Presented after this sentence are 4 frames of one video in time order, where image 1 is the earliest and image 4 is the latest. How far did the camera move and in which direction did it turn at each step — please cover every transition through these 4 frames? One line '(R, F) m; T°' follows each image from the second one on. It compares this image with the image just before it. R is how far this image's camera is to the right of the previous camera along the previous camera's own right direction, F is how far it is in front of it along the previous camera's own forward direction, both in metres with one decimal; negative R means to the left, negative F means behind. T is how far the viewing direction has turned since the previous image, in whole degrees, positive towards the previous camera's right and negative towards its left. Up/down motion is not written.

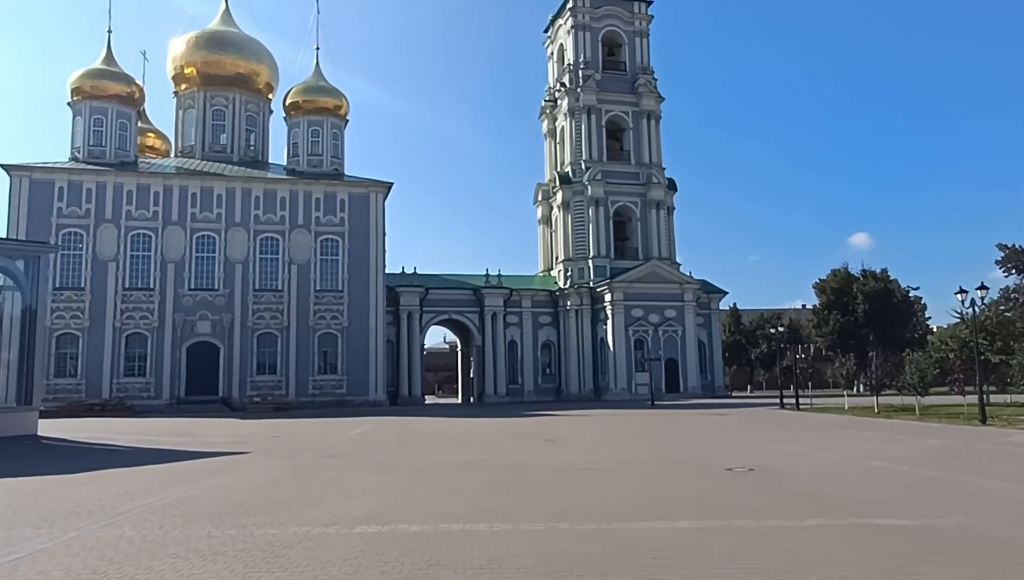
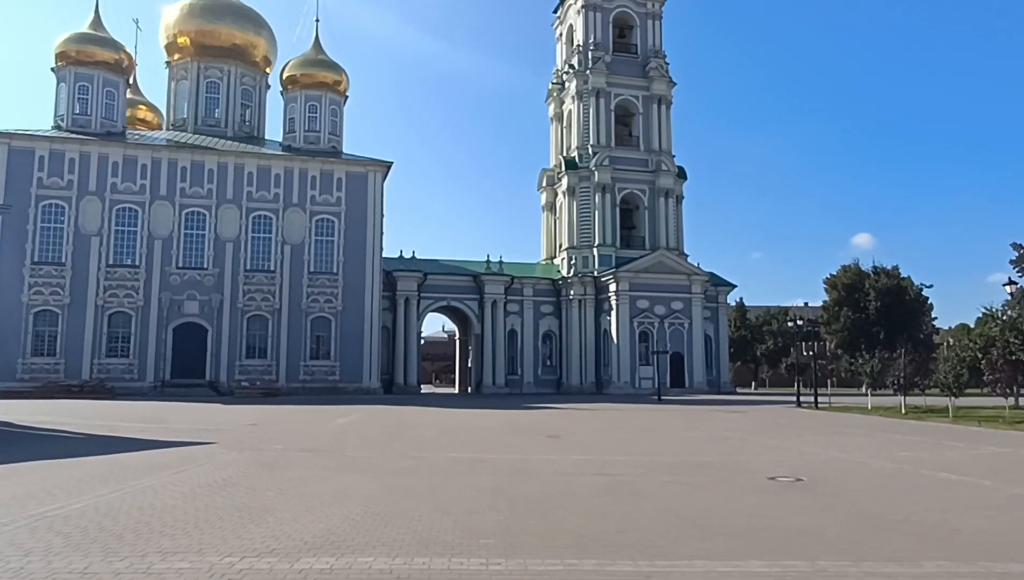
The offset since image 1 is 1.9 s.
(-0.1, +1.8) m; 0°
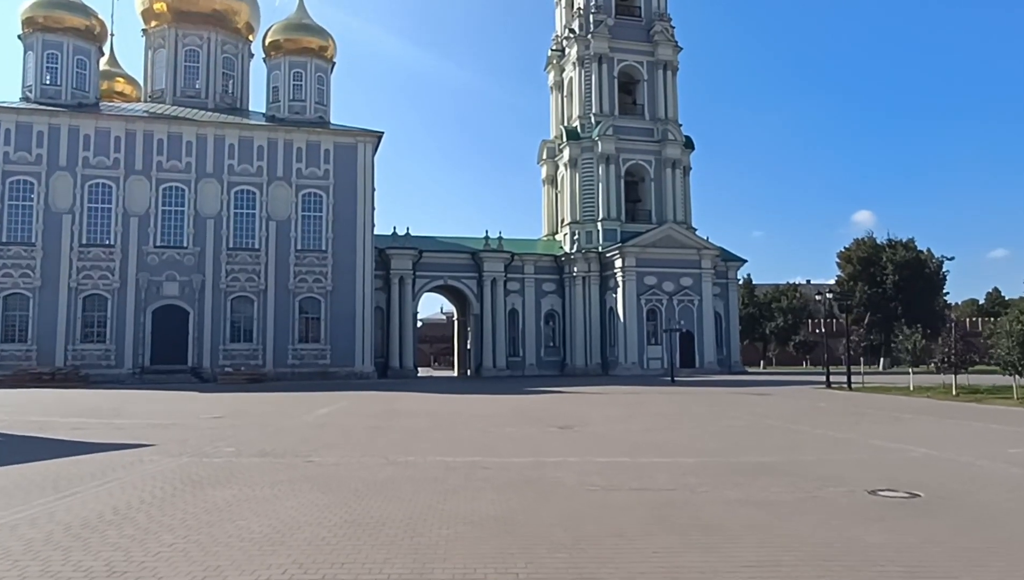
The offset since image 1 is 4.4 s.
(-0.1, +2.4) m; 0°
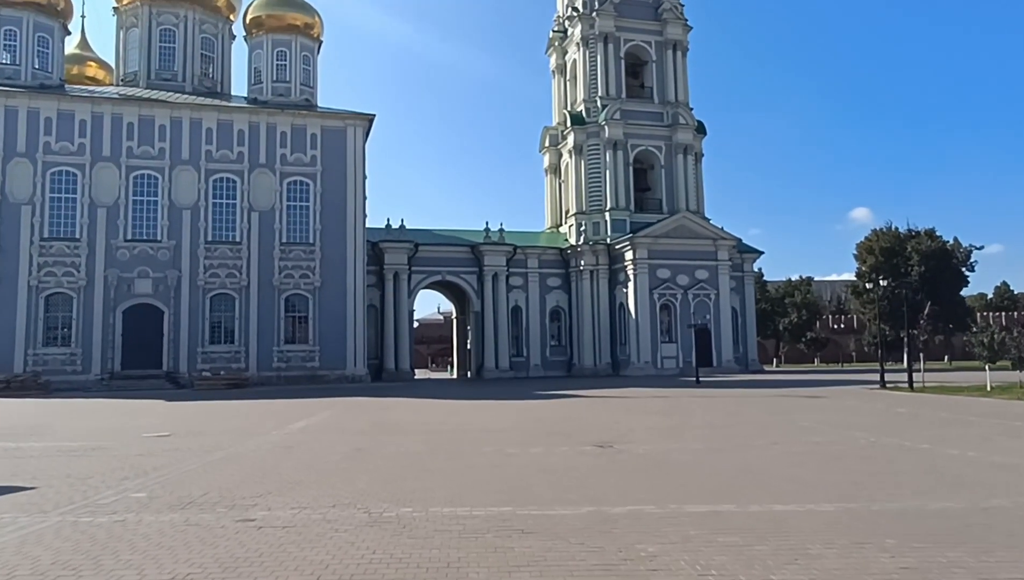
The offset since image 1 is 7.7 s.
(-0.3, +3.1) m; 0°
